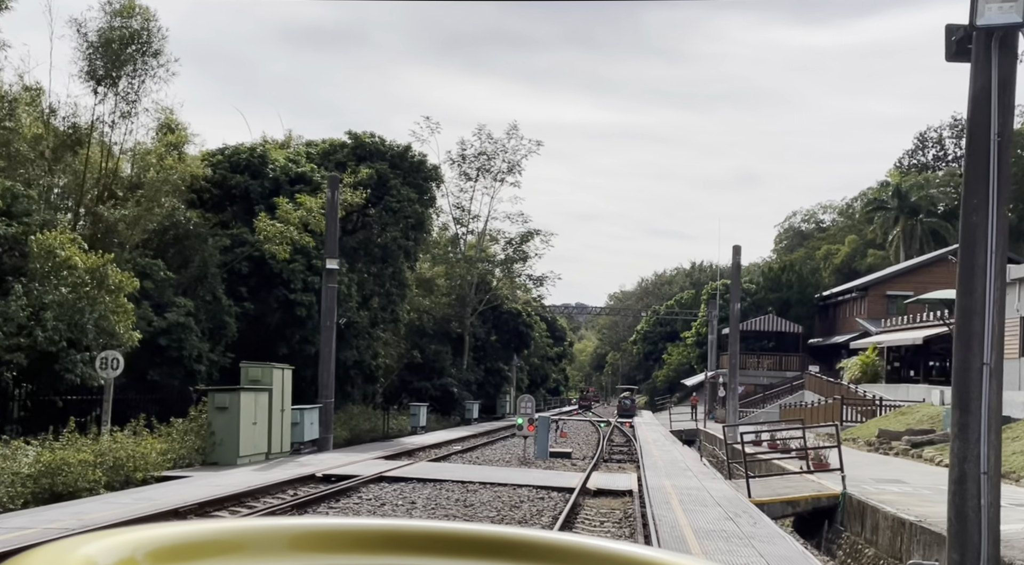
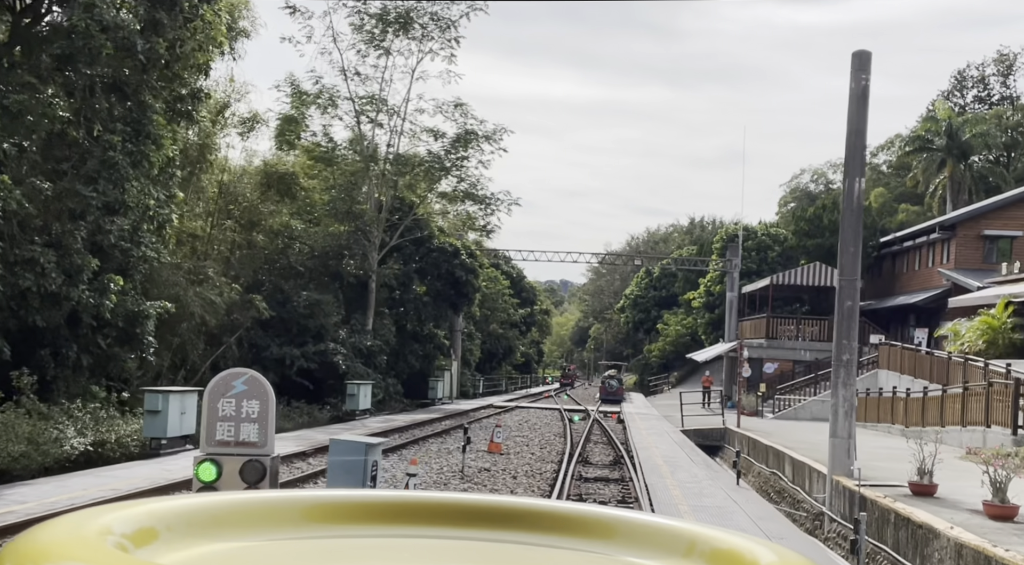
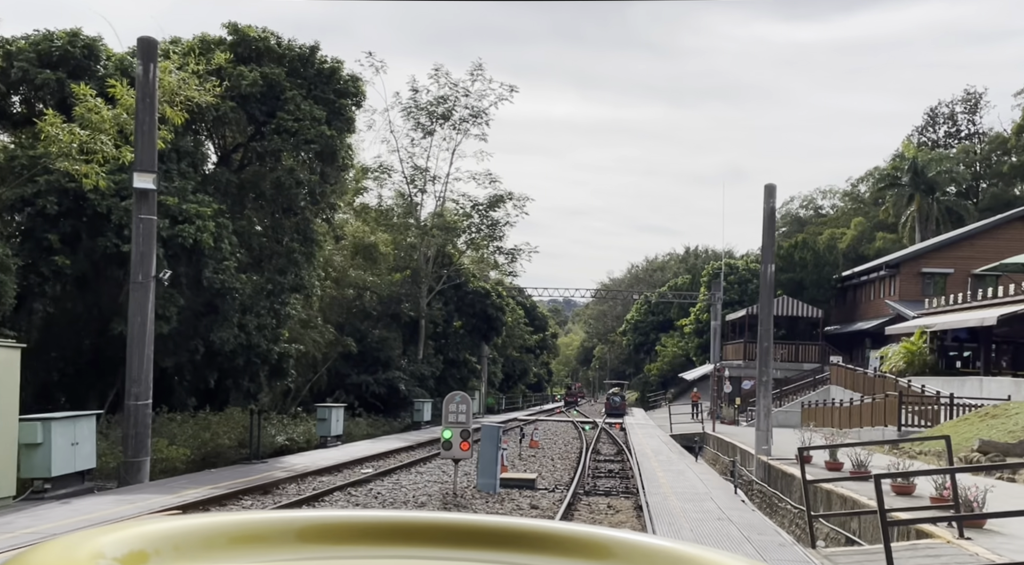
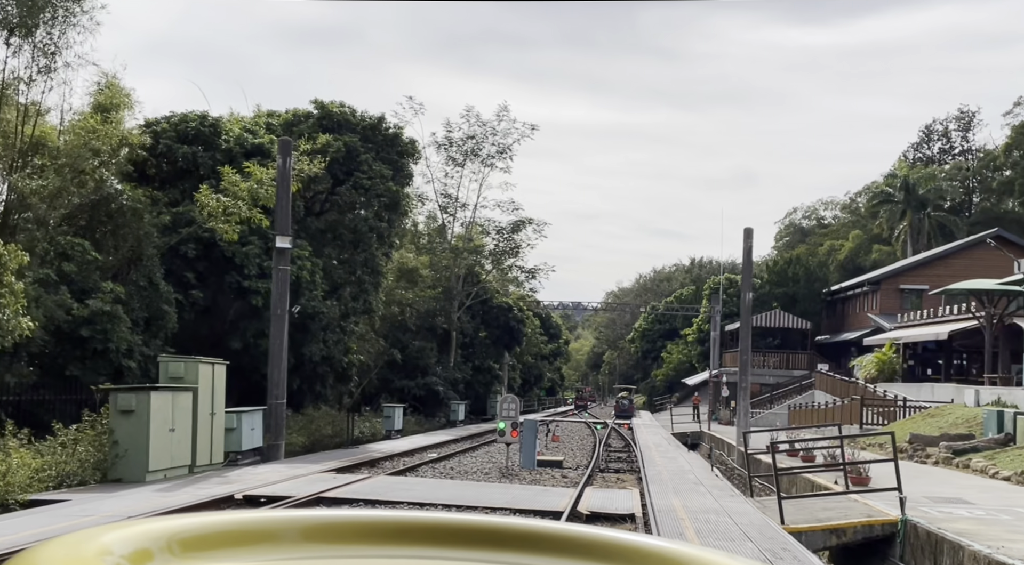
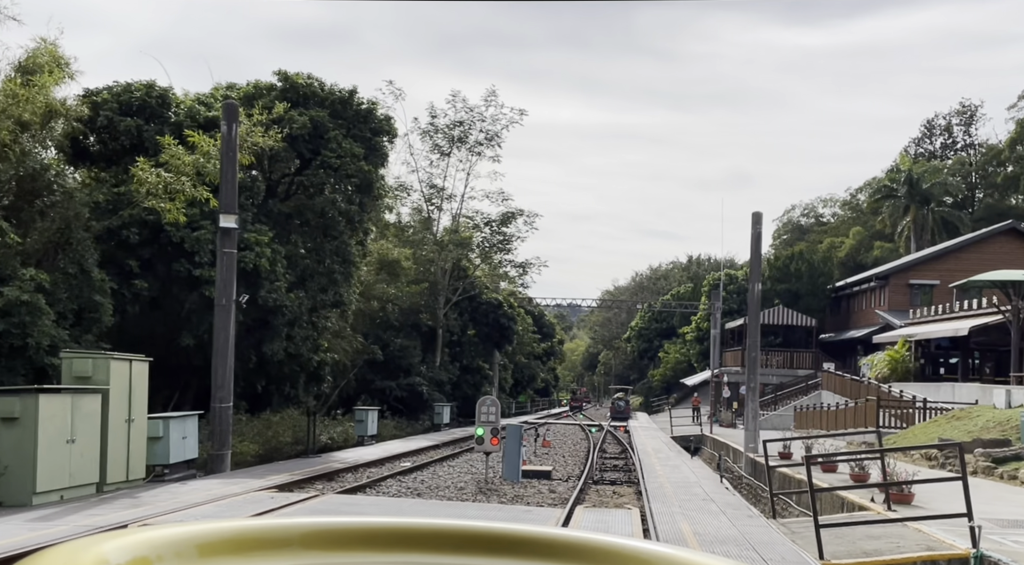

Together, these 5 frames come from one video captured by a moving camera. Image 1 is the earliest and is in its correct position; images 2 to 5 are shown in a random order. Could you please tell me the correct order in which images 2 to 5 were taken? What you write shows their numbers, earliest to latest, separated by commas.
4, 5, 3, 2
